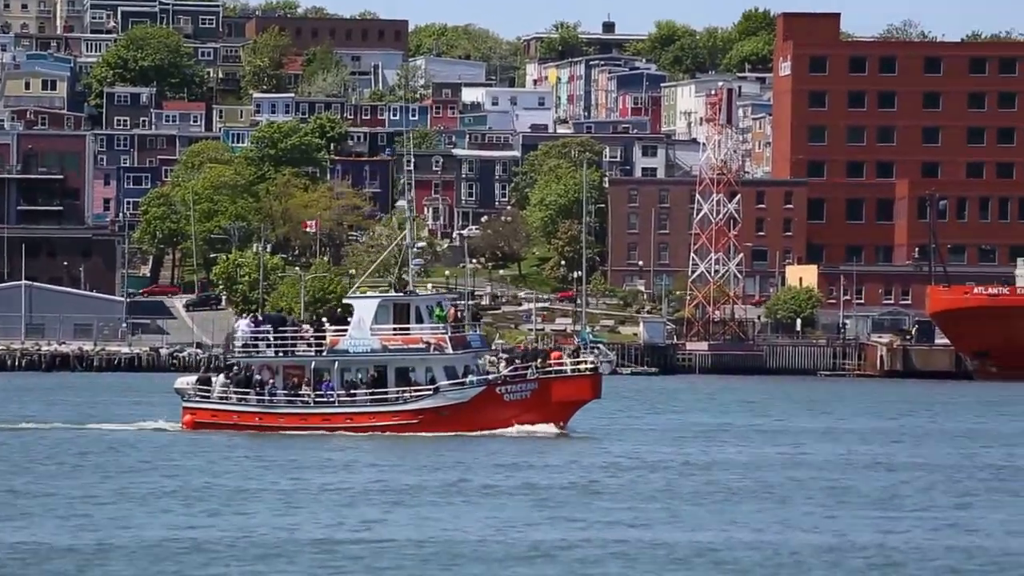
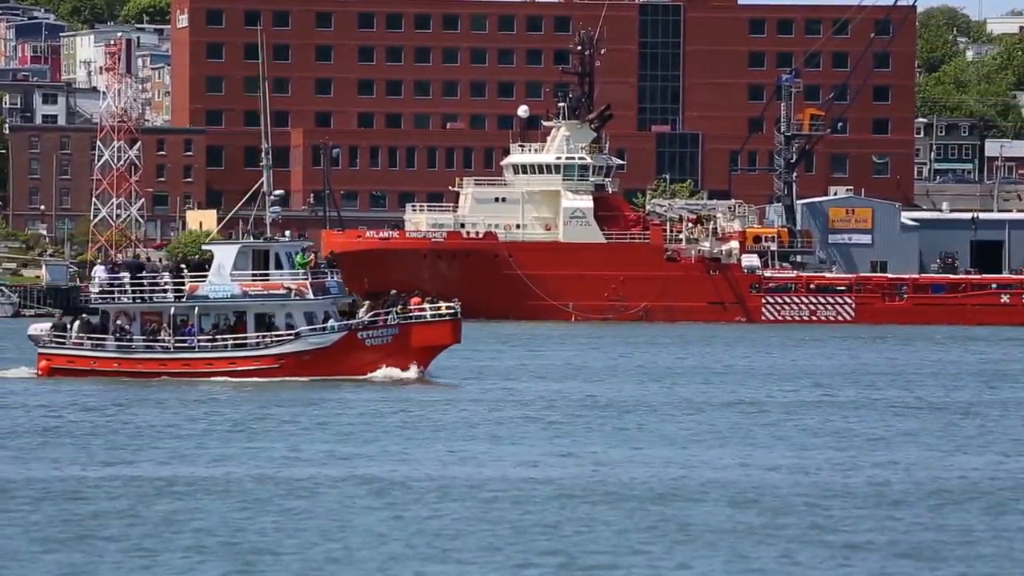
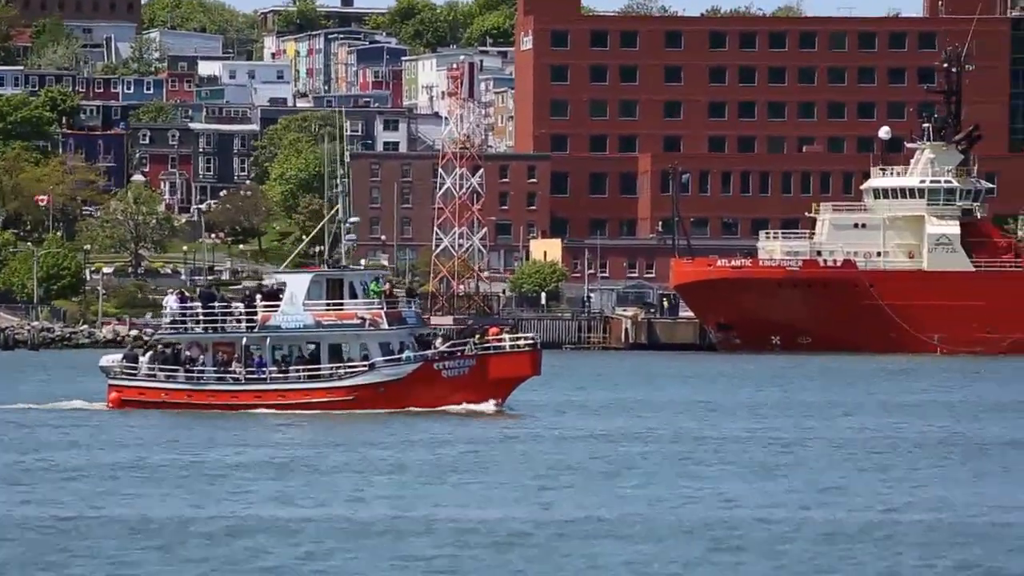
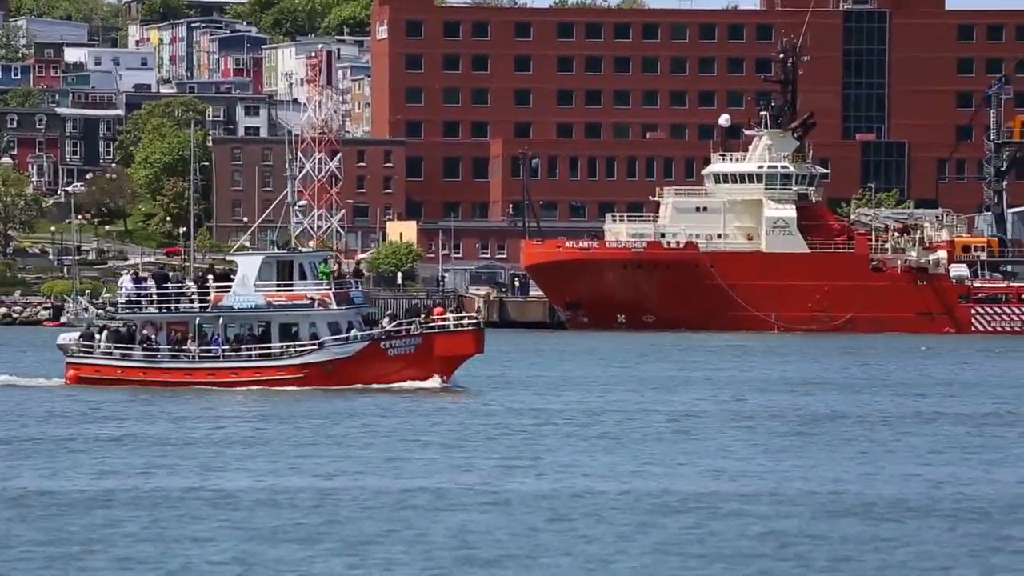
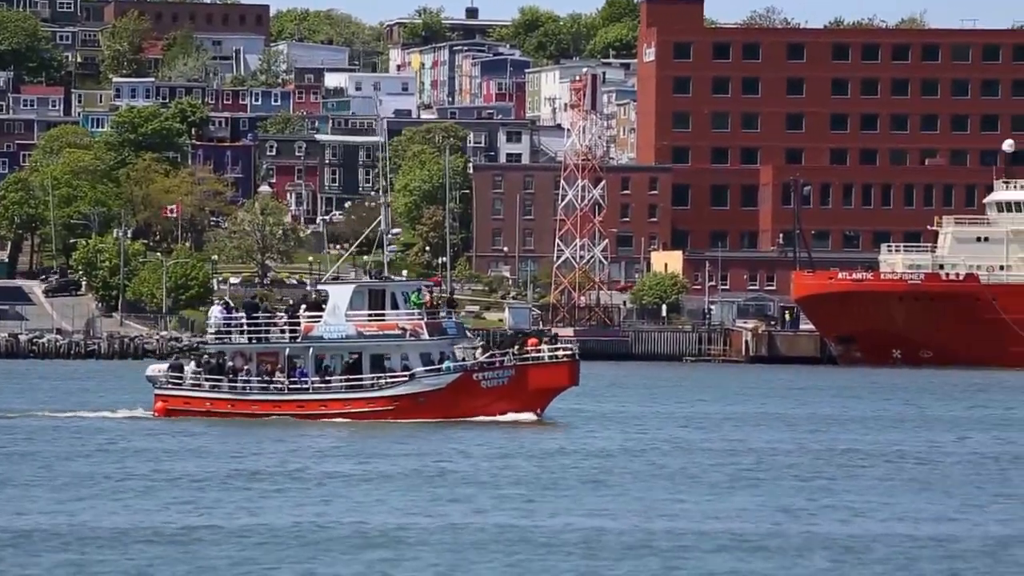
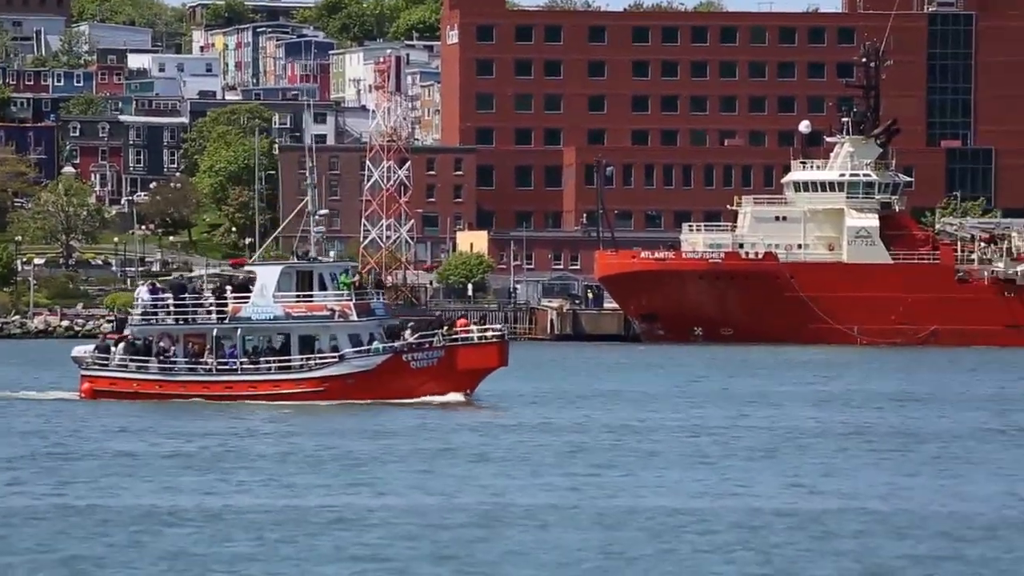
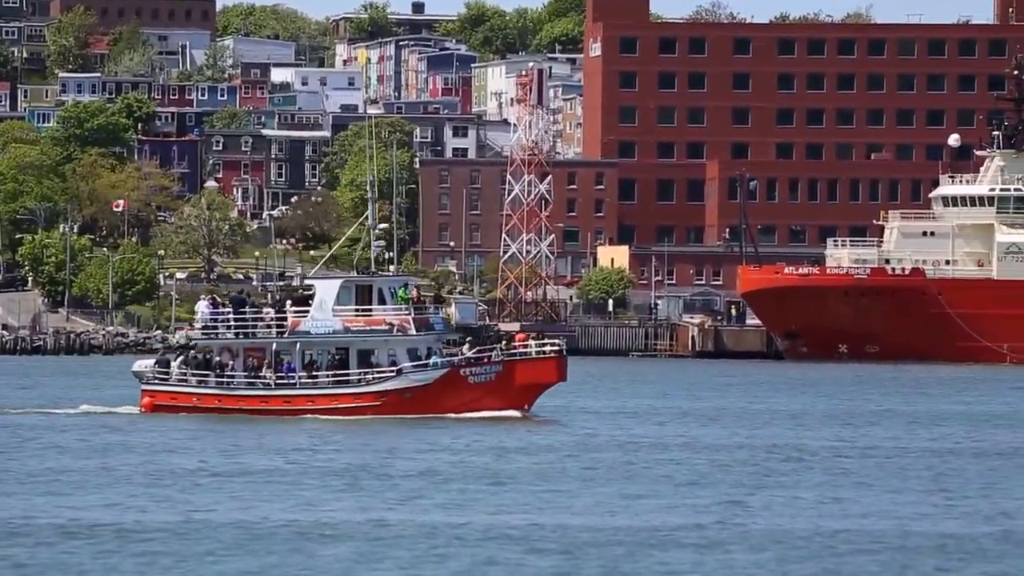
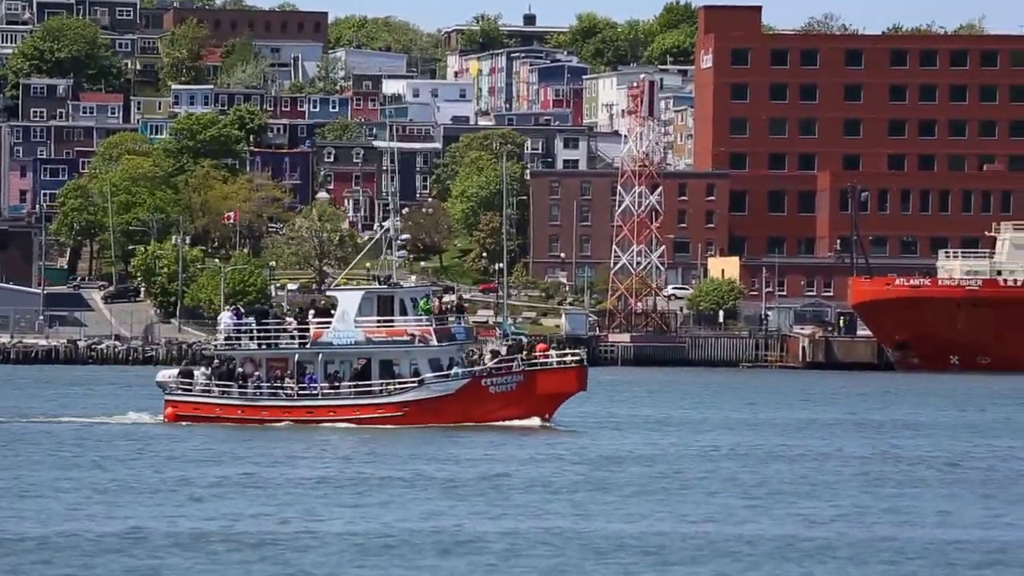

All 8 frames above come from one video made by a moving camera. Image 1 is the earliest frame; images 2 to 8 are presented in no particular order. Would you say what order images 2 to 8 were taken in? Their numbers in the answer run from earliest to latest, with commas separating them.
8, 5, 7, 3, 6, 4, 2
